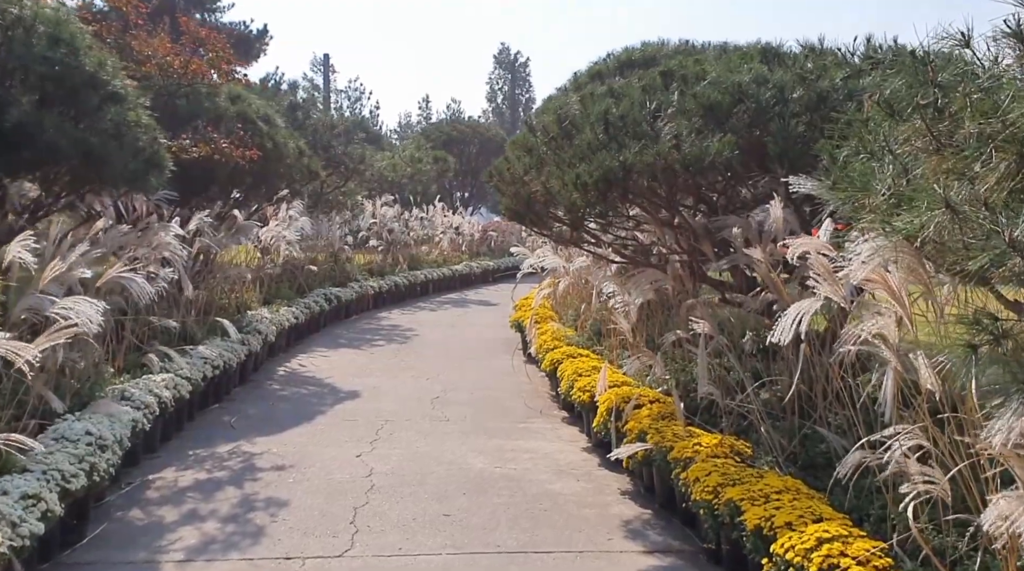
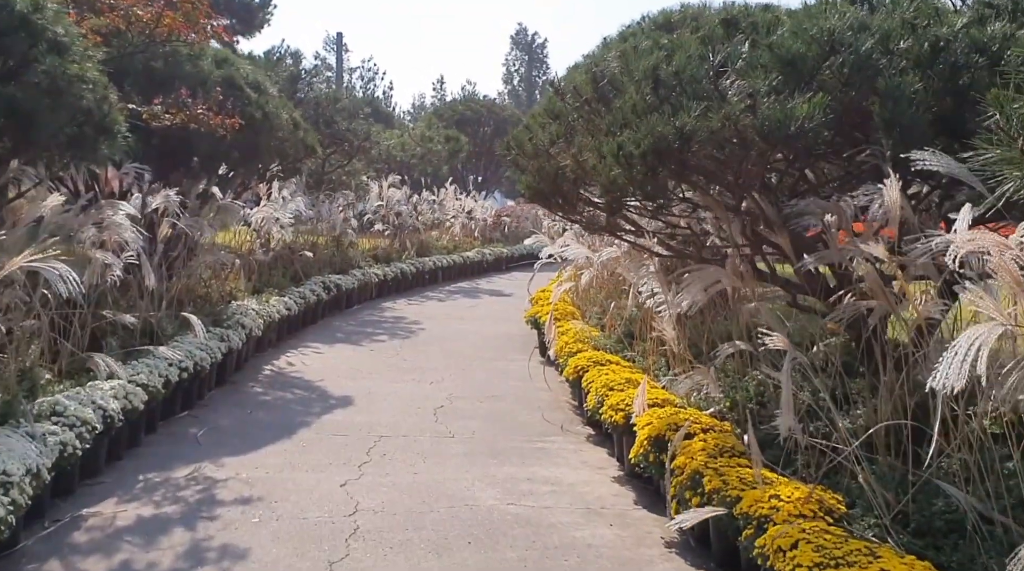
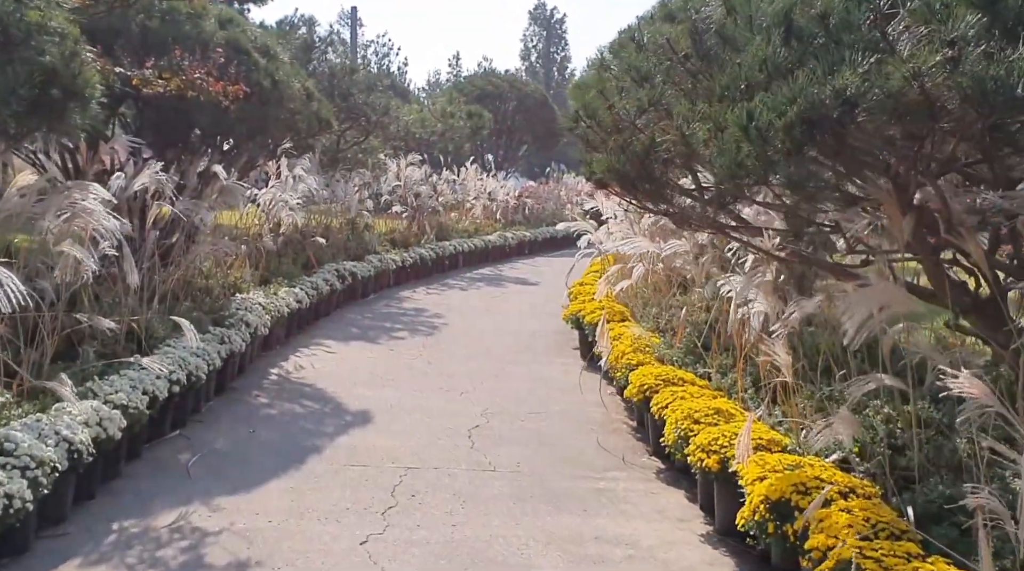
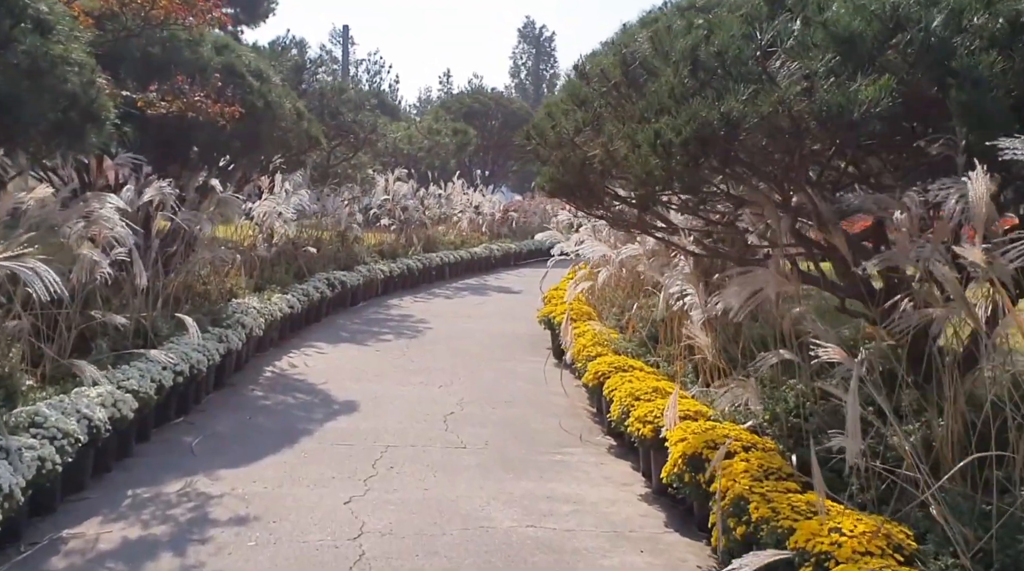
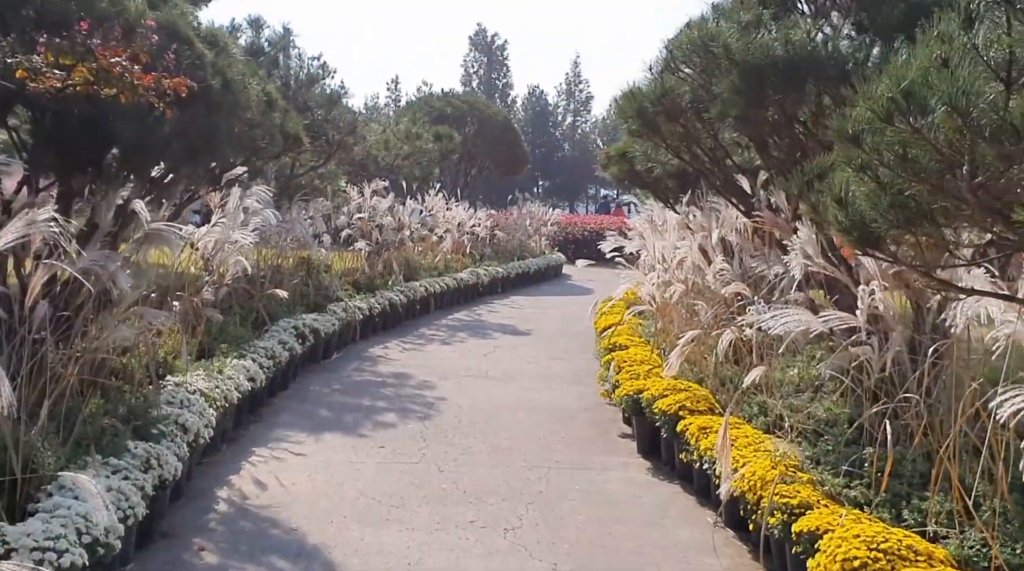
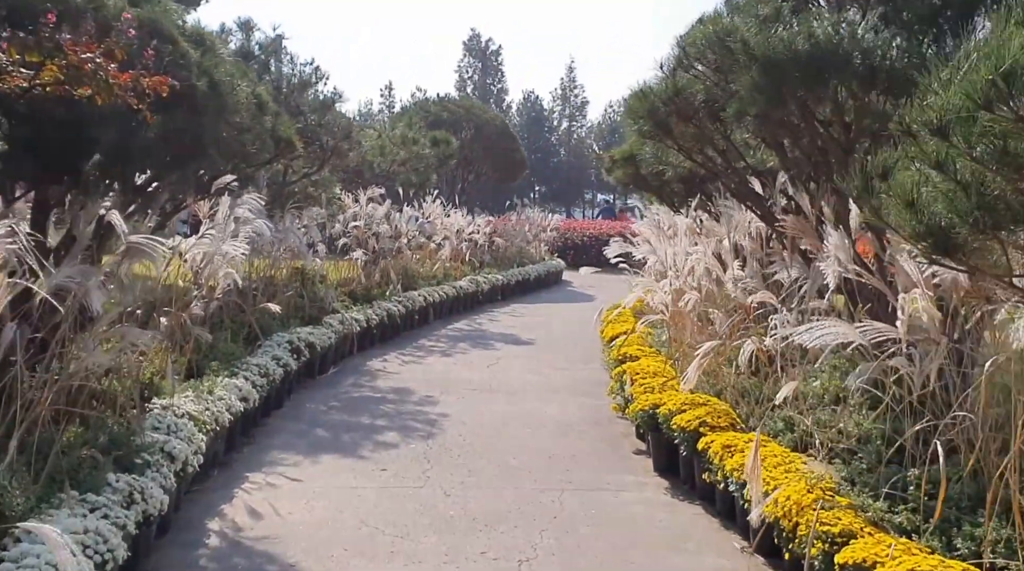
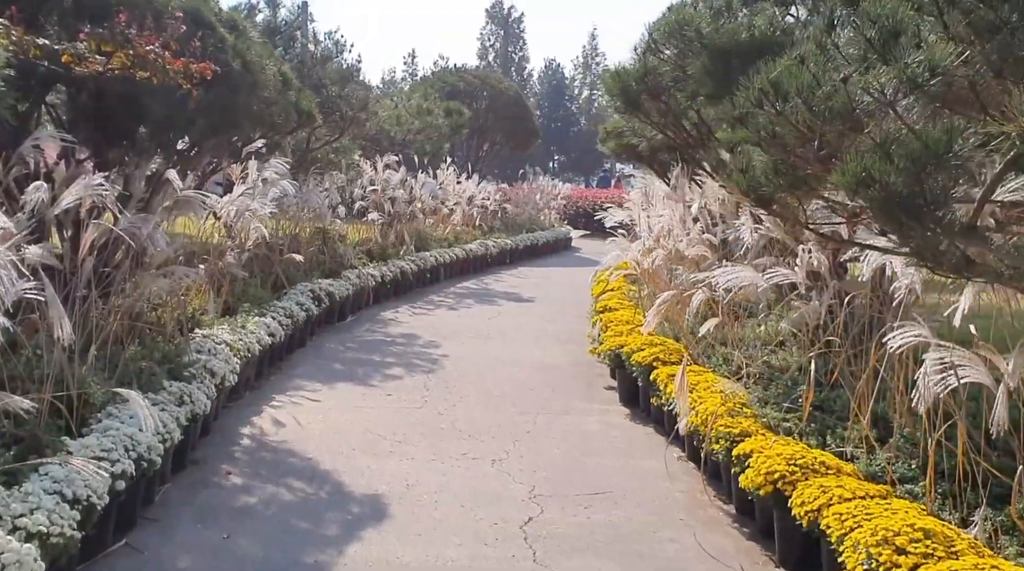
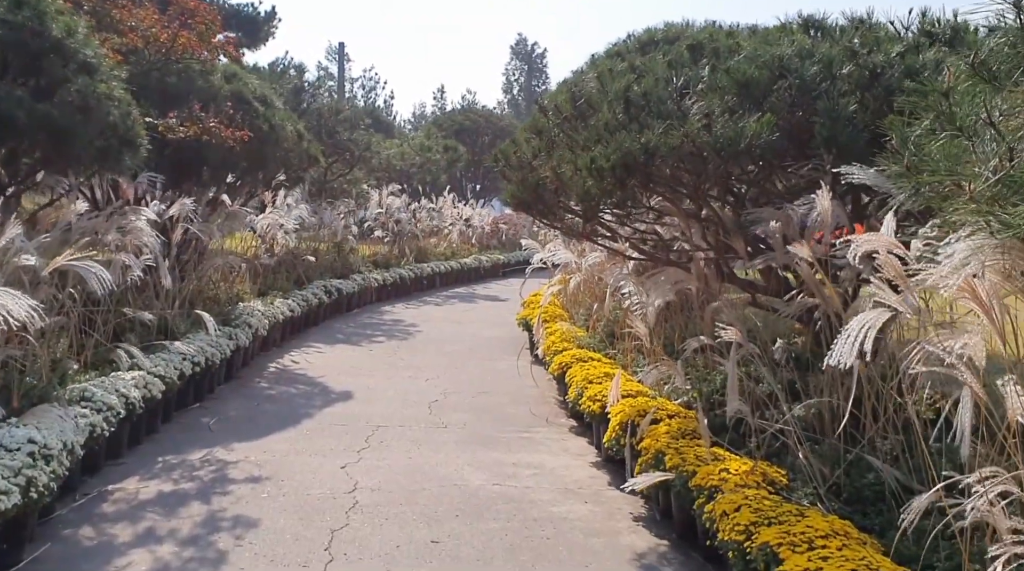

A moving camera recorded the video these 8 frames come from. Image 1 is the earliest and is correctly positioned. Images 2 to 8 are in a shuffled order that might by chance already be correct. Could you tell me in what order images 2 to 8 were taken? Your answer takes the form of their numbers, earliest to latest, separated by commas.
8, 2, 4, 3, 7, 5, 6
